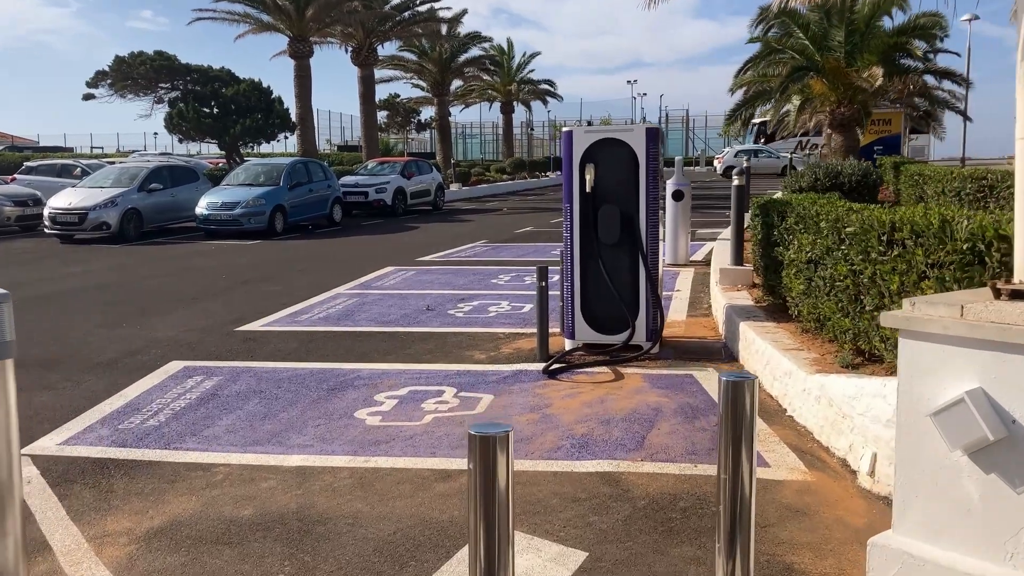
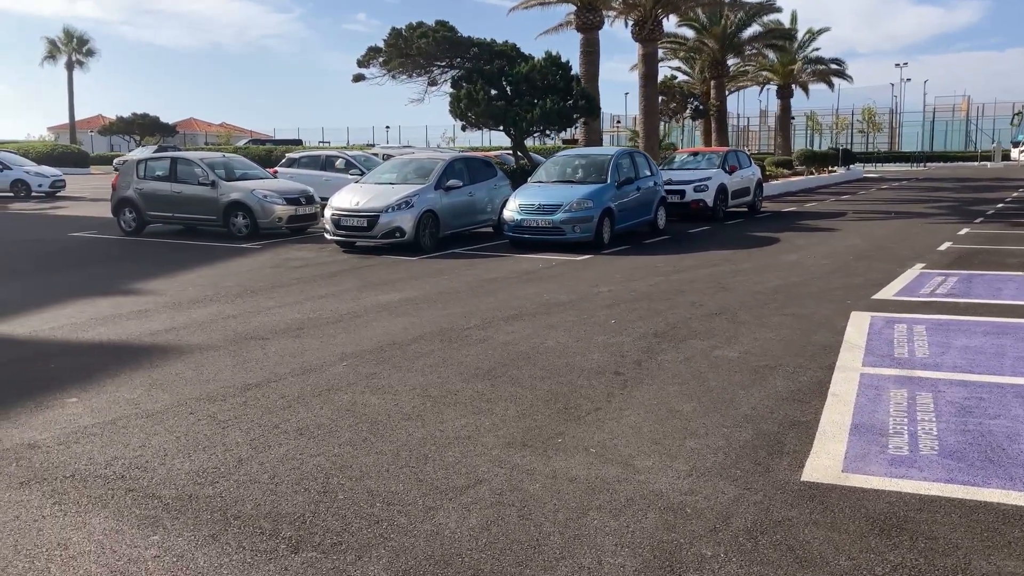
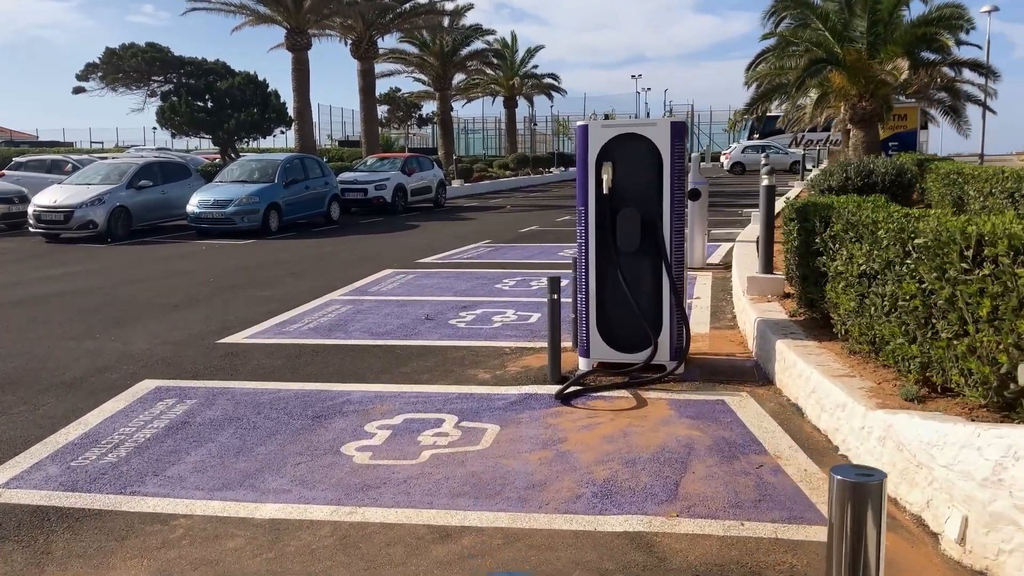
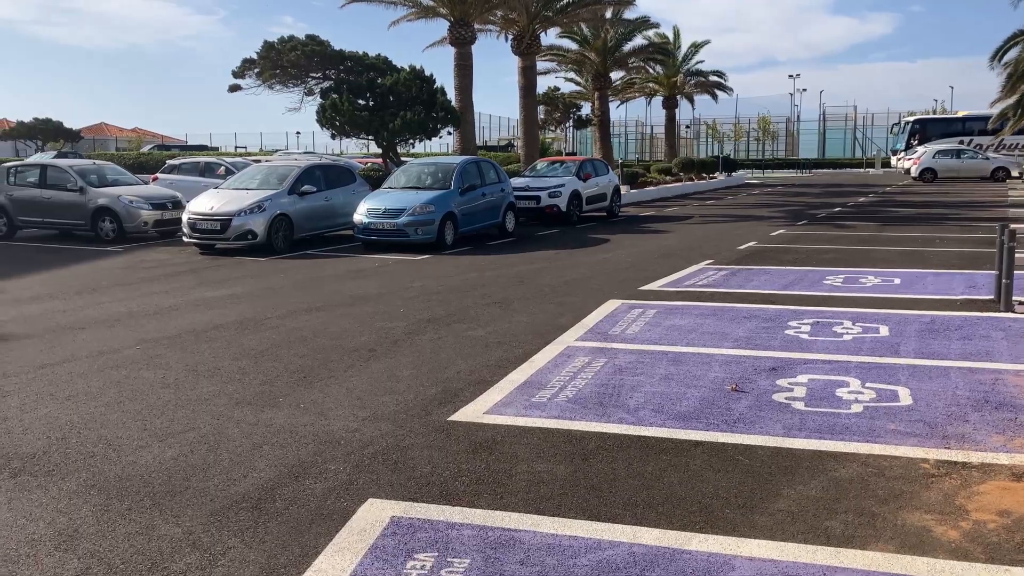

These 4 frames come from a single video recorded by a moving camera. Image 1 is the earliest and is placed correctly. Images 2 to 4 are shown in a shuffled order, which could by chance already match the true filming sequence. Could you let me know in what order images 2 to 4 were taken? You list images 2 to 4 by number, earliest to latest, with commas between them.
3, 4, 2
